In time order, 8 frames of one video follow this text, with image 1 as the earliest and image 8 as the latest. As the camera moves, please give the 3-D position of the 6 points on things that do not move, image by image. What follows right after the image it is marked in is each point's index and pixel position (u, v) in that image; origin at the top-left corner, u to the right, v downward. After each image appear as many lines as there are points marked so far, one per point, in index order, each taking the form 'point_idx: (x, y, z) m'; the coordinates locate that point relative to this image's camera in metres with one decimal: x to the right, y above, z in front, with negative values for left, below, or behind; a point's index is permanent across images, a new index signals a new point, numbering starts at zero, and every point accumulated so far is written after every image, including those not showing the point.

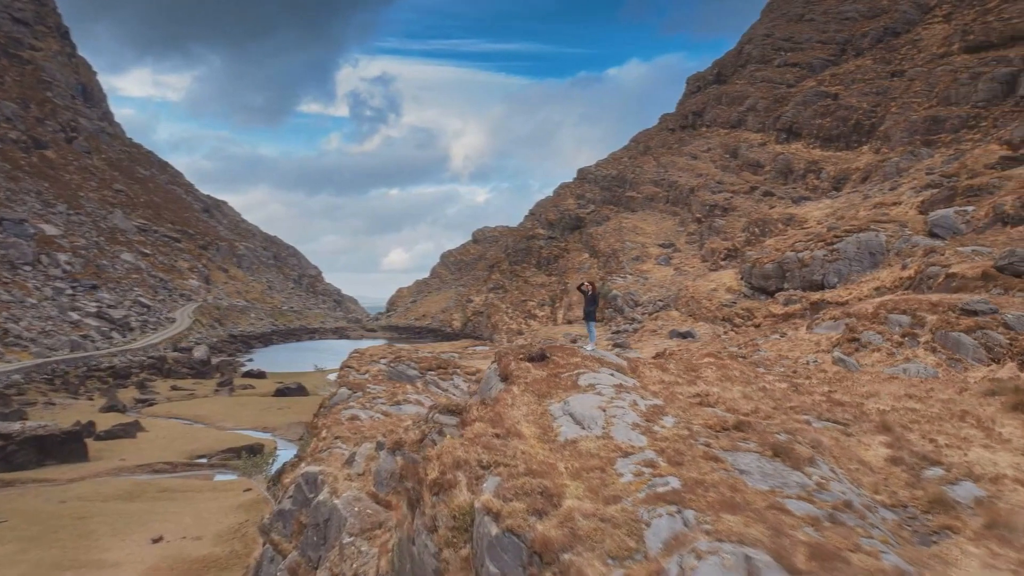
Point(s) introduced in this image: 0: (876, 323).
0: (+6.2, -0.6, +13.7) m
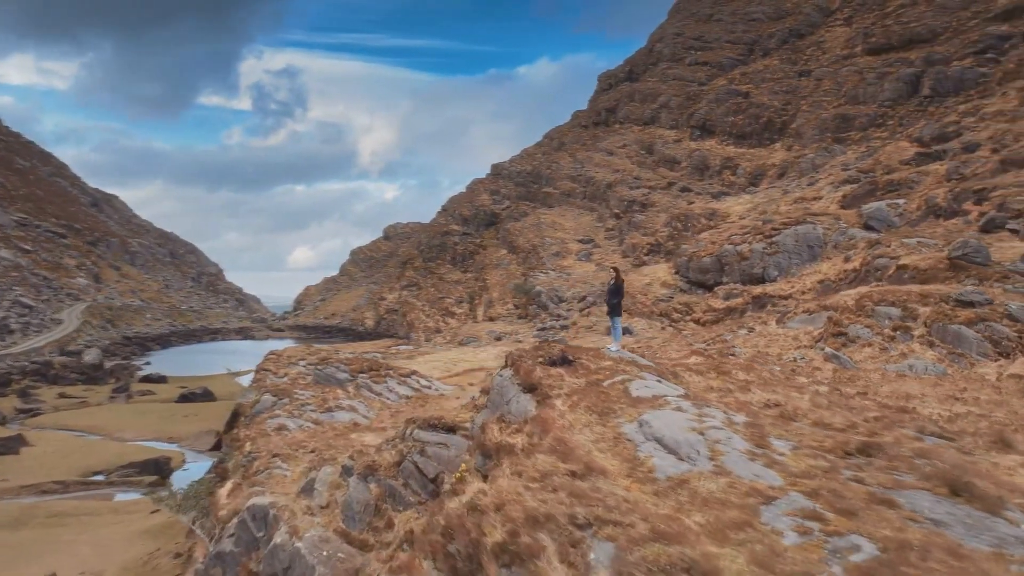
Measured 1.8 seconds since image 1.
0: (+5.5, -0.4, +12.9) m
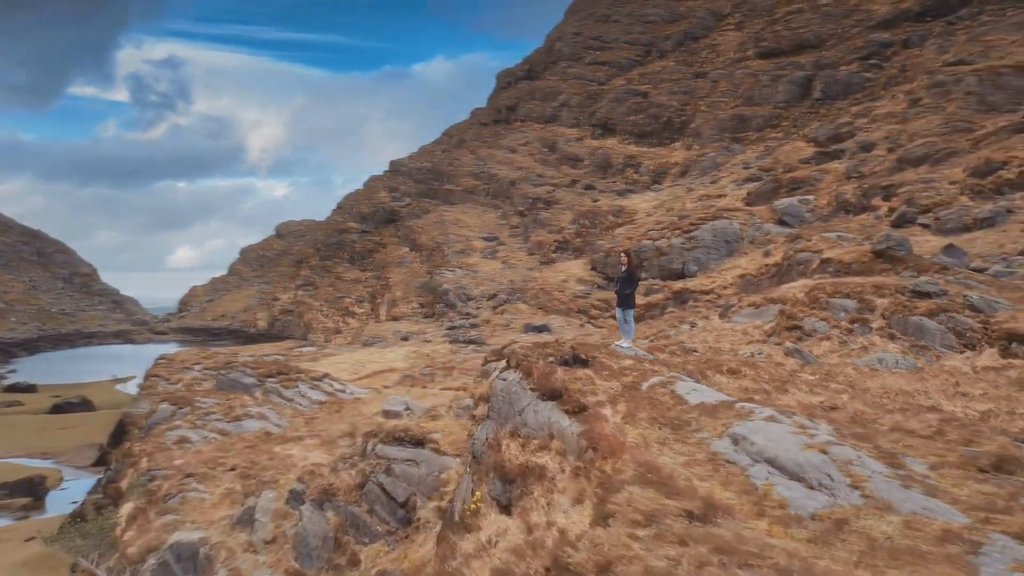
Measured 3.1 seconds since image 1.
0: (+4.6, -0.3, +12.5) m
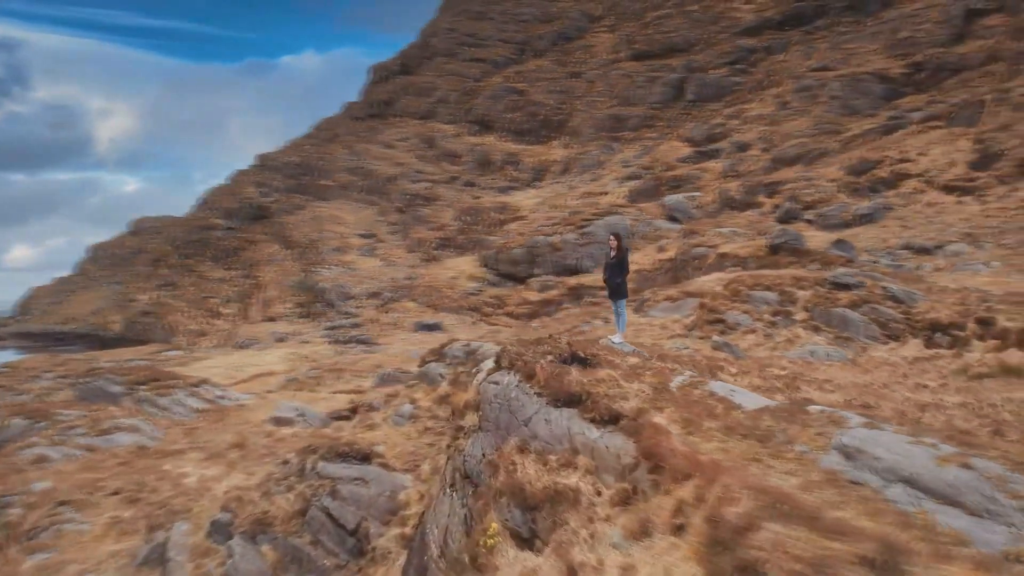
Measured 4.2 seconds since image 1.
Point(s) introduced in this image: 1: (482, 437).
0: (+3.4, -0.2, +12.4) m
1: (-0.1, -0.8, +4.1) m
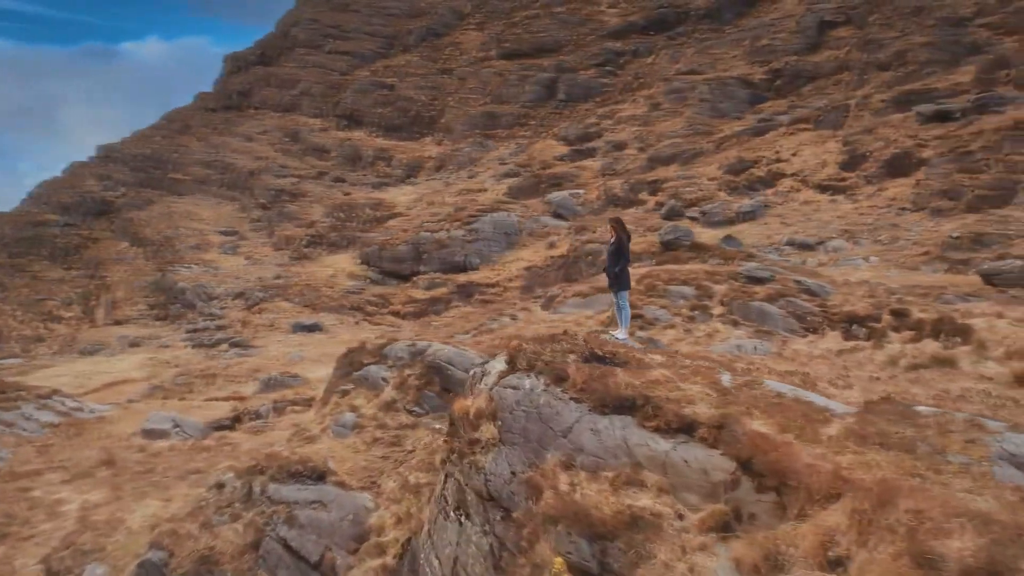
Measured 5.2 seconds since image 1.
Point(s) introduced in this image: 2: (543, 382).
0: (+2.1, -0.1, +12.2) m
1: (0.0, -0.7, +3.5) m
2: (+0.1, -0.4, +3.6) m
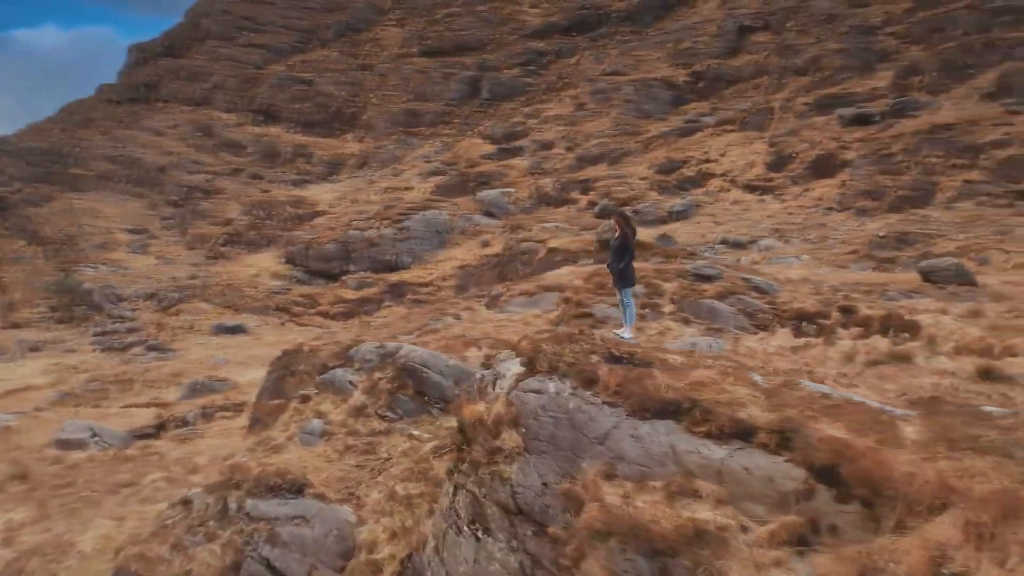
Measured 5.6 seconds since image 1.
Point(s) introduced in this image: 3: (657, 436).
0: (+1.3, -0.1, +12.1) m
1: (+0.1, -0.7, +3.3) m
2: (+0.2, -0.4, +3.4) m
3: (+0.5, -0.5, +3.1) m
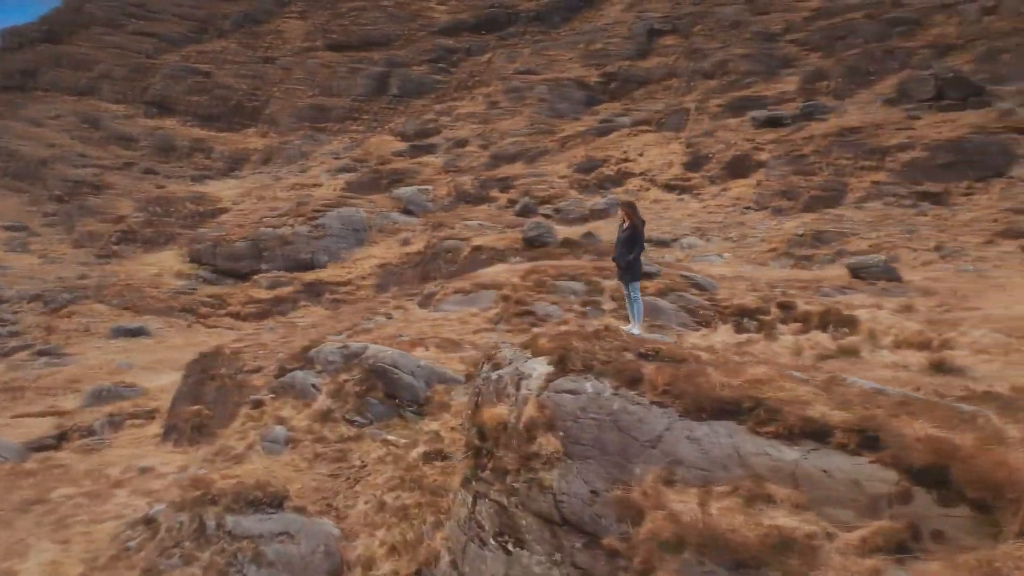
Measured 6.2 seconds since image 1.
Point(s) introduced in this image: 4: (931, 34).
0: (+0.4, -0.1, +12.0) m
1: (+0.2, -0.7, +3.0) m
2: (+0.4, -0.4, +3.2) m
3: (+0.7, -0.5, +2.9) m
4: (+9.6, +5.9, +19.1) m
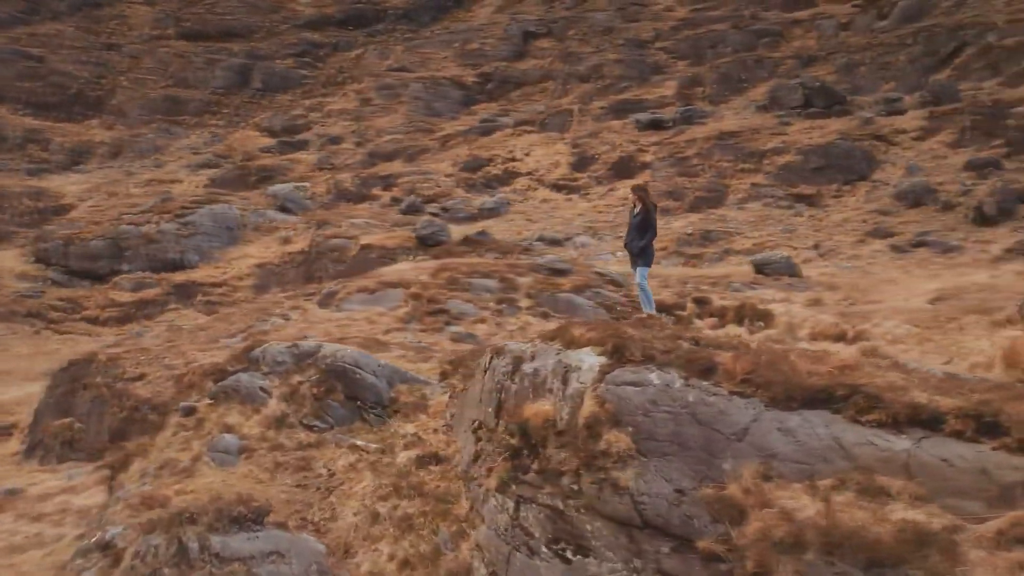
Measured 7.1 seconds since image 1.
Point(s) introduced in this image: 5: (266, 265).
0: (-0.8, 0.0, +11.7) m
1: (+0.5, -0.6, +2.8) m
2: (+0.6, -0.3, +3.0) m
3: (+1.0, -0.5, +2.7) m
4: (+7.0, +6.0, +20.2) m
5: (-4.8, +0.5, +17.2) m
